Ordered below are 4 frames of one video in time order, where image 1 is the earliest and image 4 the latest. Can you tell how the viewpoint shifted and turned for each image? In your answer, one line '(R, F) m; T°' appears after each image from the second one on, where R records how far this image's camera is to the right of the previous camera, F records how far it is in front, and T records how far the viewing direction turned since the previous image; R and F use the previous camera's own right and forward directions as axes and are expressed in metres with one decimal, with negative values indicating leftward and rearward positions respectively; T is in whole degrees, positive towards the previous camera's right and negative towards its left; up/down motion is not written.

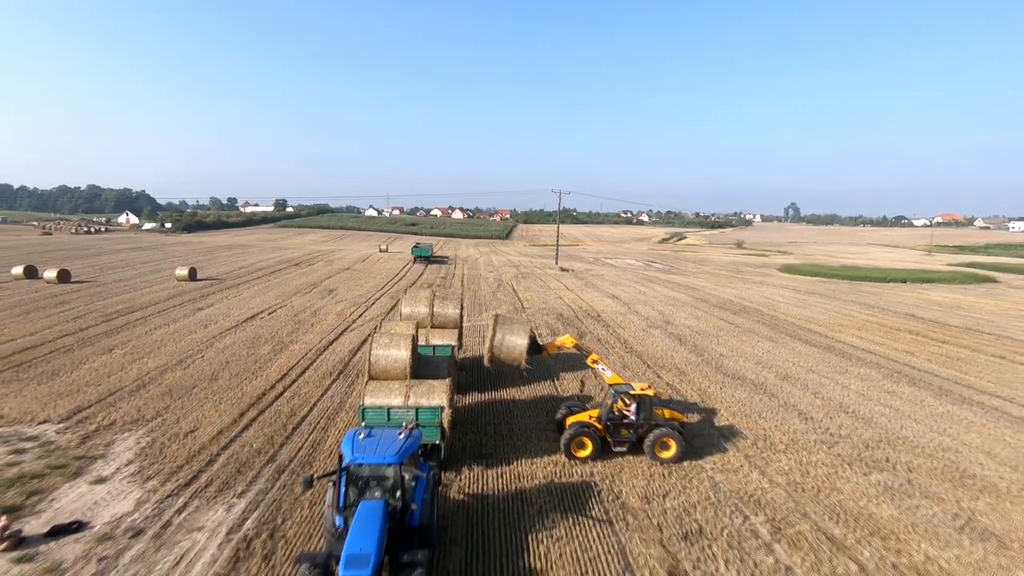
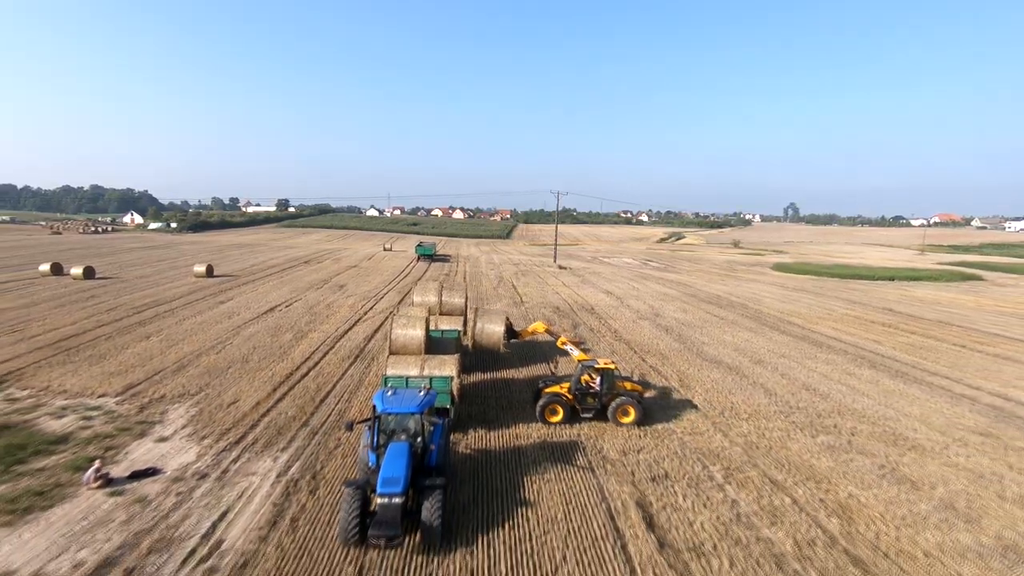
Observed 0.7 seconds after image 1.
(0.0, -1.5) m; 0°
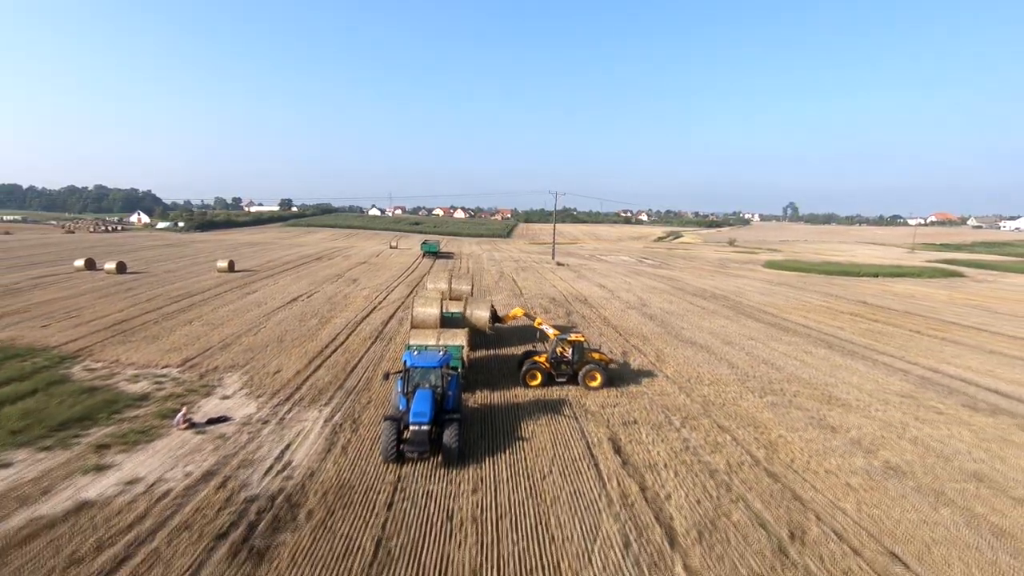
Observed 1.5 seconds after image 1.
(0.0, -2.2) m; 0°
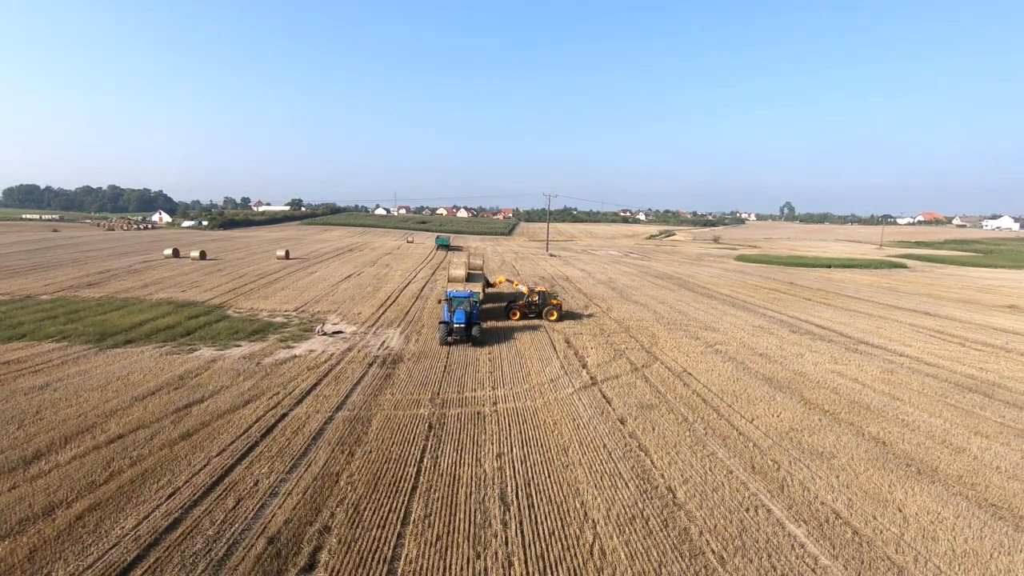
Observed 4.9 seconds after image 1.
(+0.1, -7.7) m; 0°
